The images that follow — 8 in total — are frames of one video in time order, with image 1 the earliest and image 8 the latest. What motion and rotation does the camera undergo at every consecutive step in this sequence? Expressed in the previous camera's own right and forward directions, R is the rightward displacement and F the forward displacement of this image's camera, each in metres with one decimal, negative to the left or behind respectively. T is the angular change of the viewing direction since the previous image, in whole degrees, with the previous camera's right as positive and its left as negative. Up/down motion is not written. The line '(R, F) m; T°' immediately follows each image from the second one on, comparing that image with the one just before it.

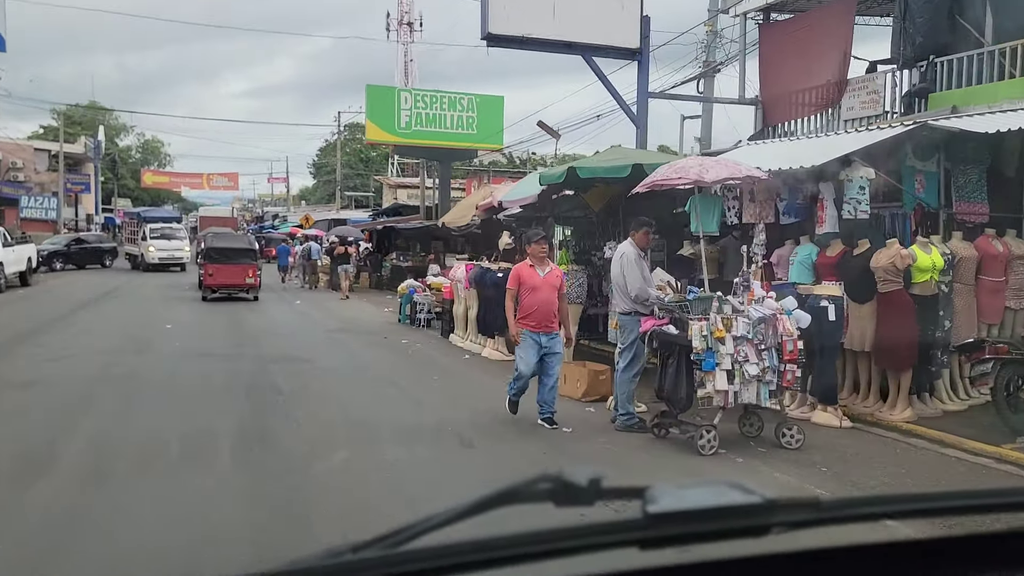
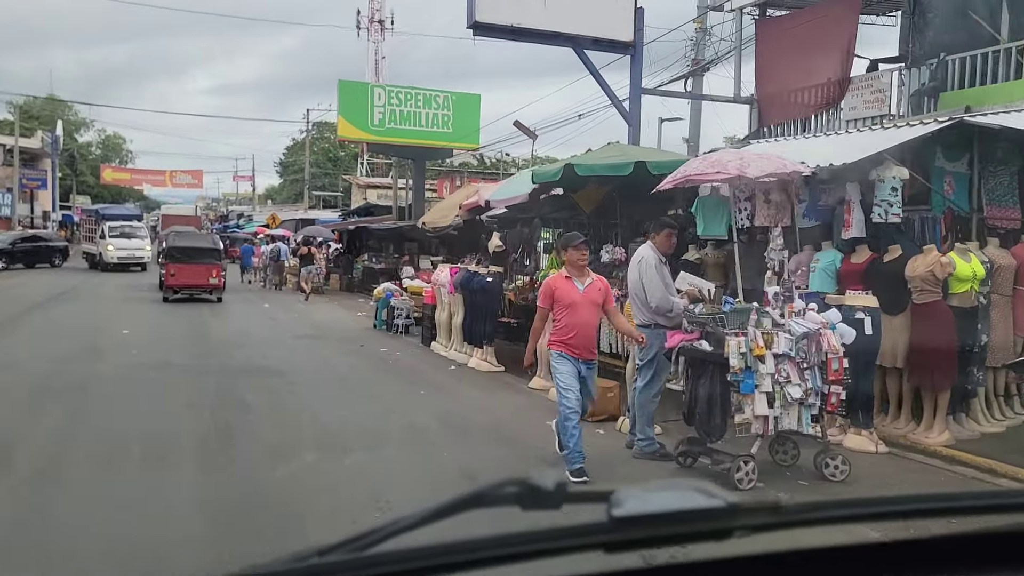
(-0.2, +0.6) m; +2°
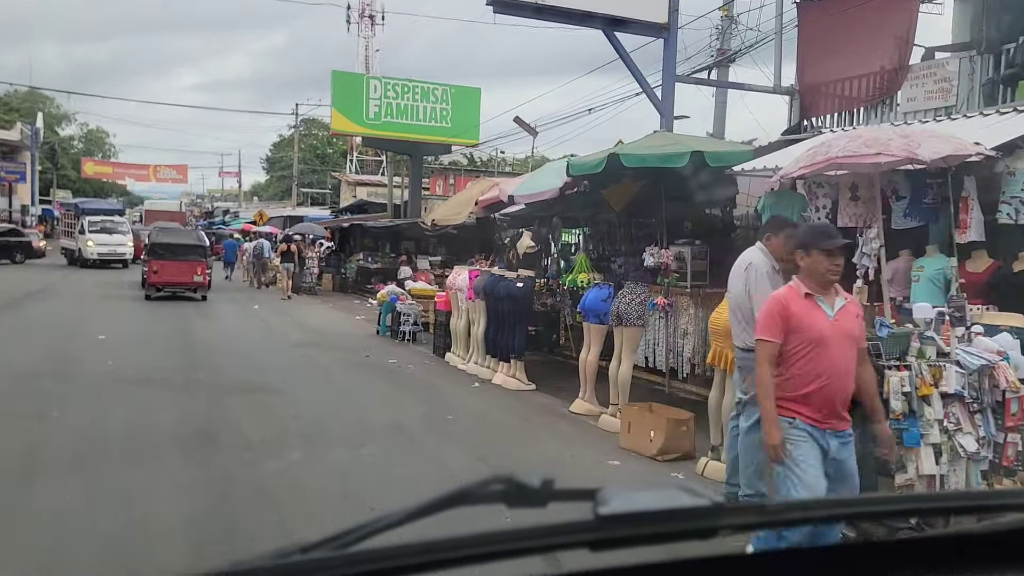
(-0.4, +1.0) m; +1°
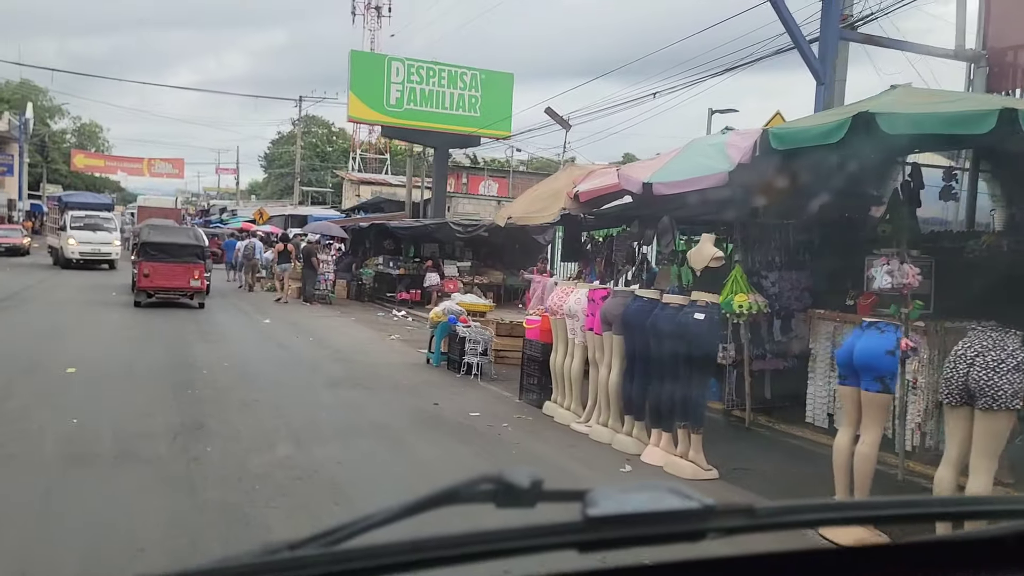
(-1.0, +2.4) m; 0°
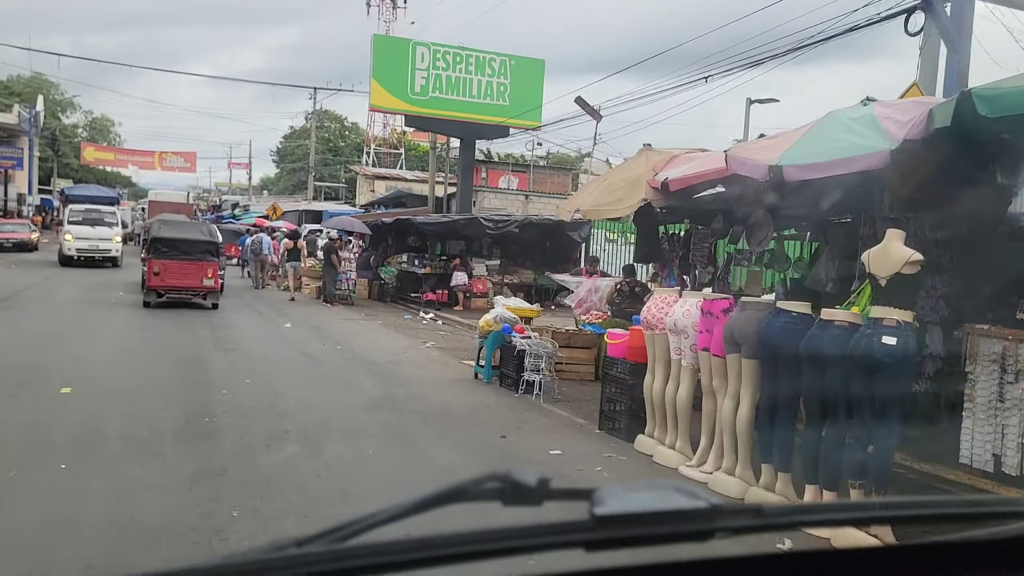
(-0.5, +1.1) m; -1°
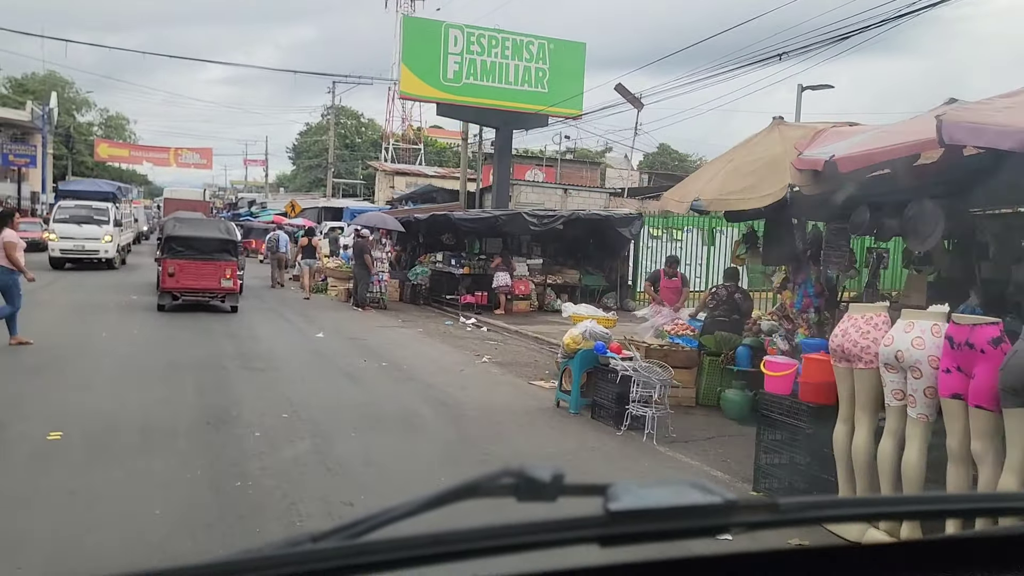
(-0.6, +1.3) m; -1°
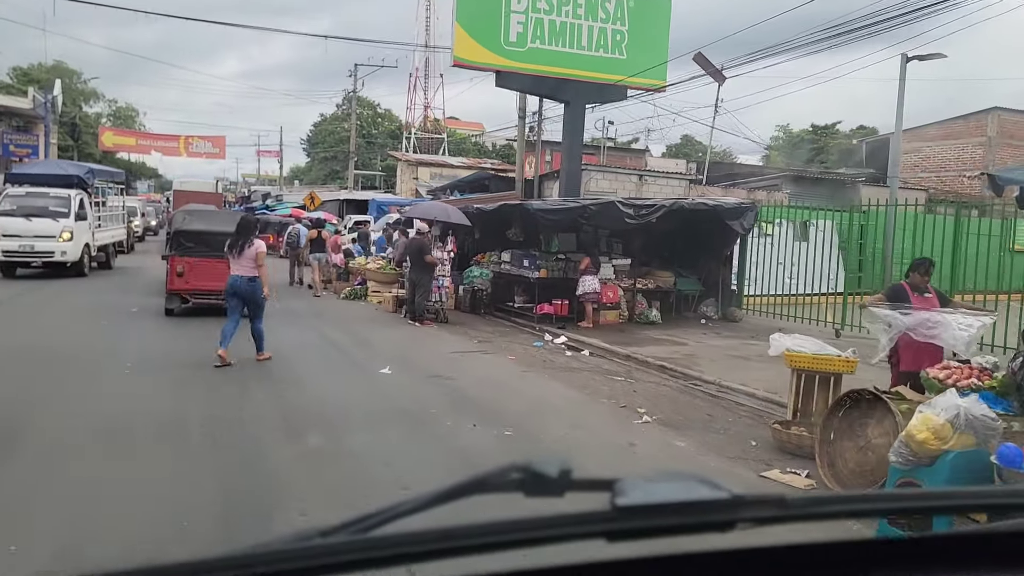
(-1.1, +2.8) m; -1°
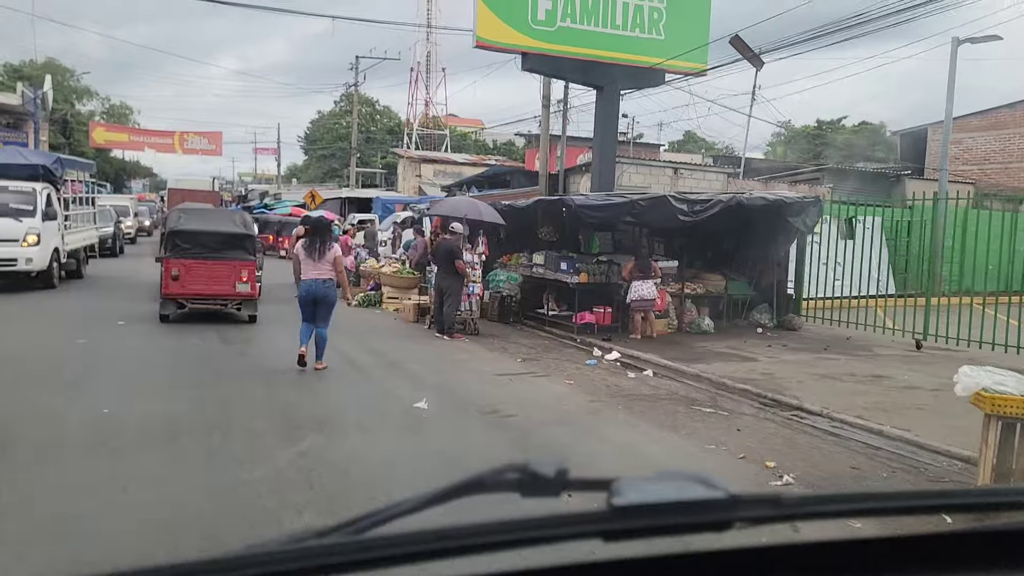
(-0.5, +1.3) m; 0°
